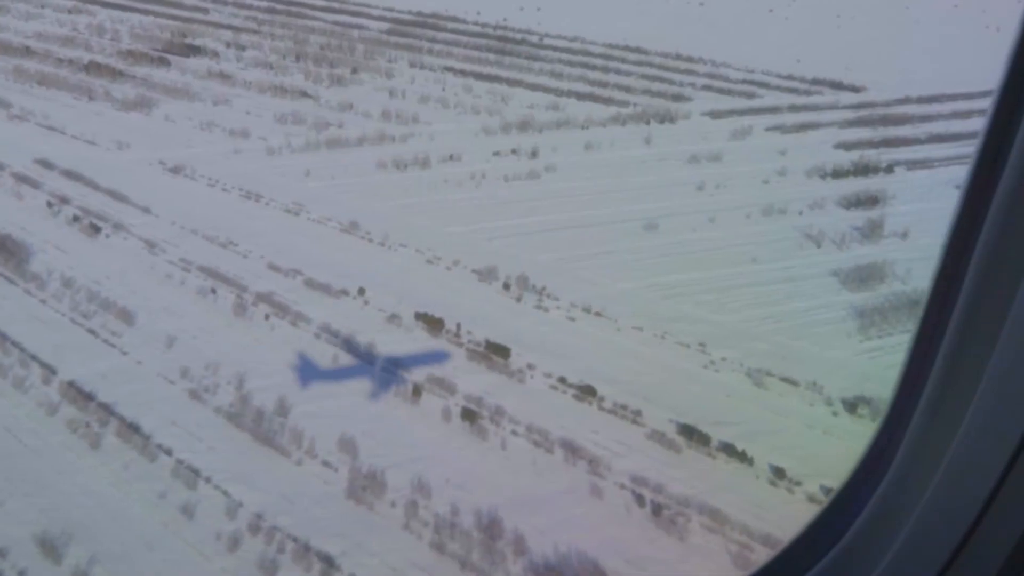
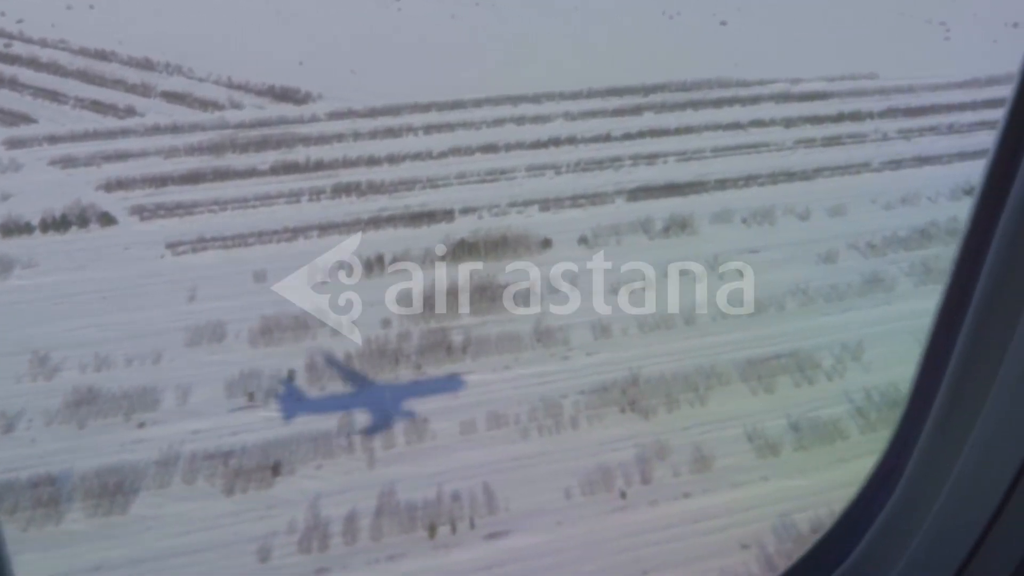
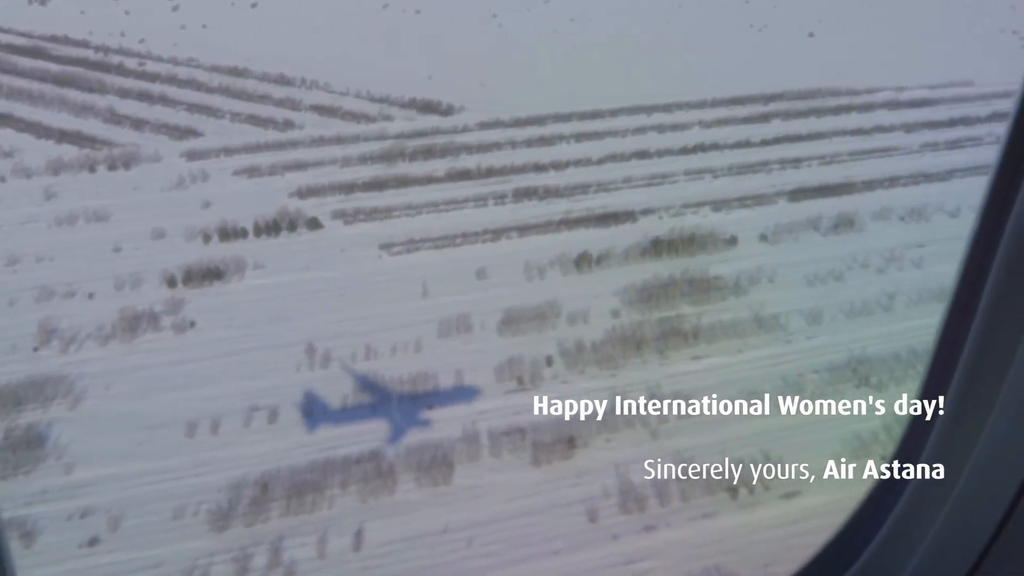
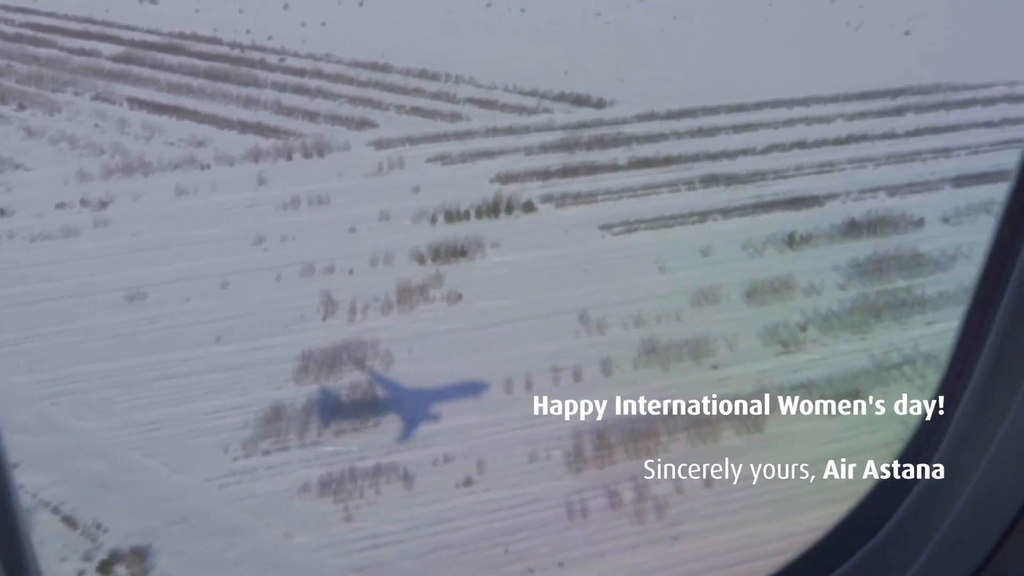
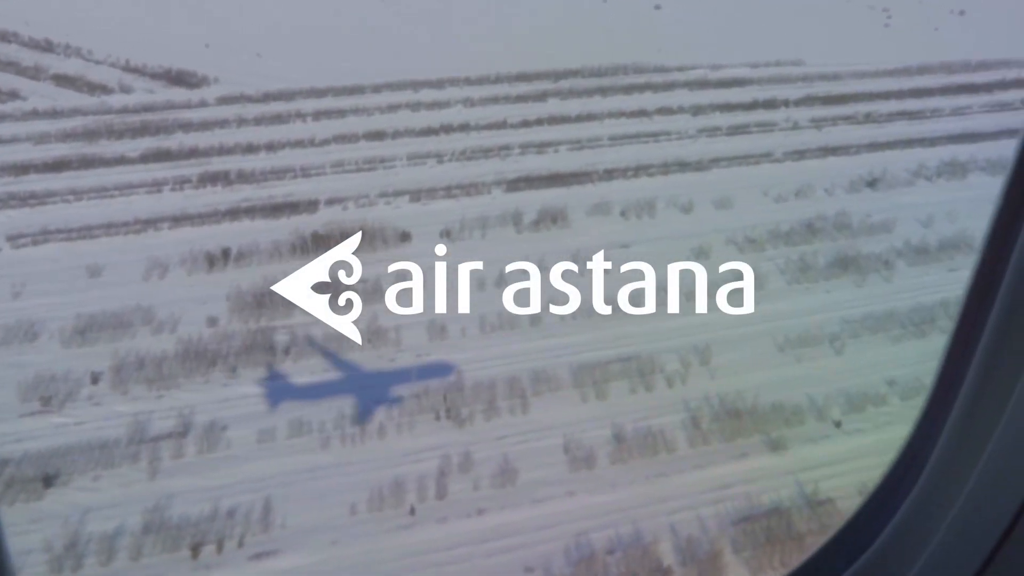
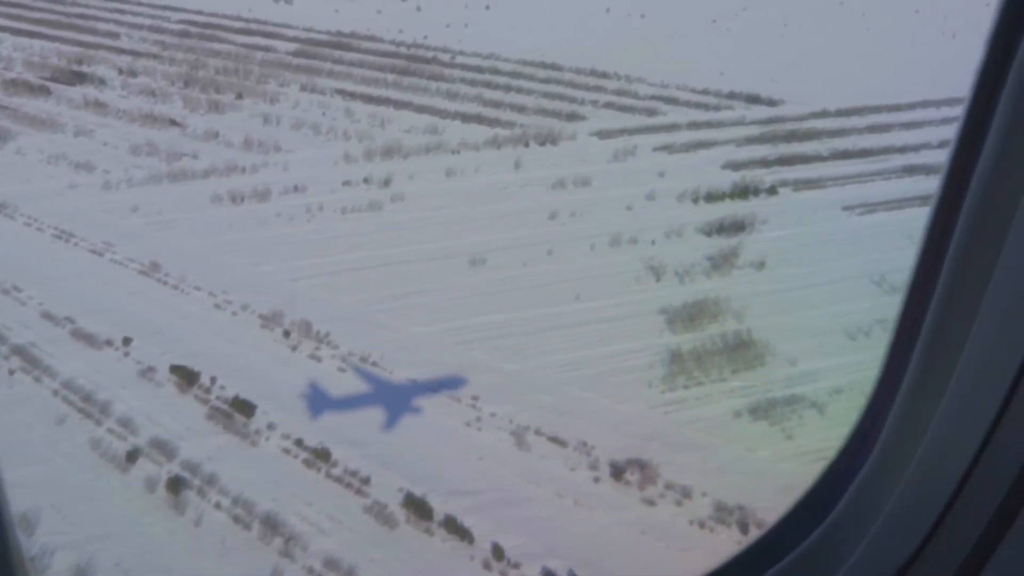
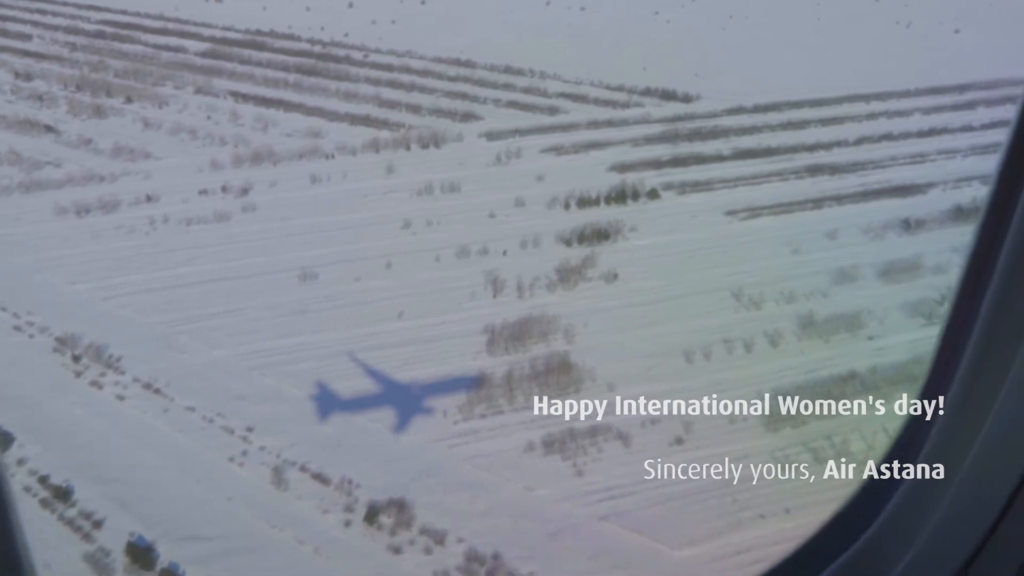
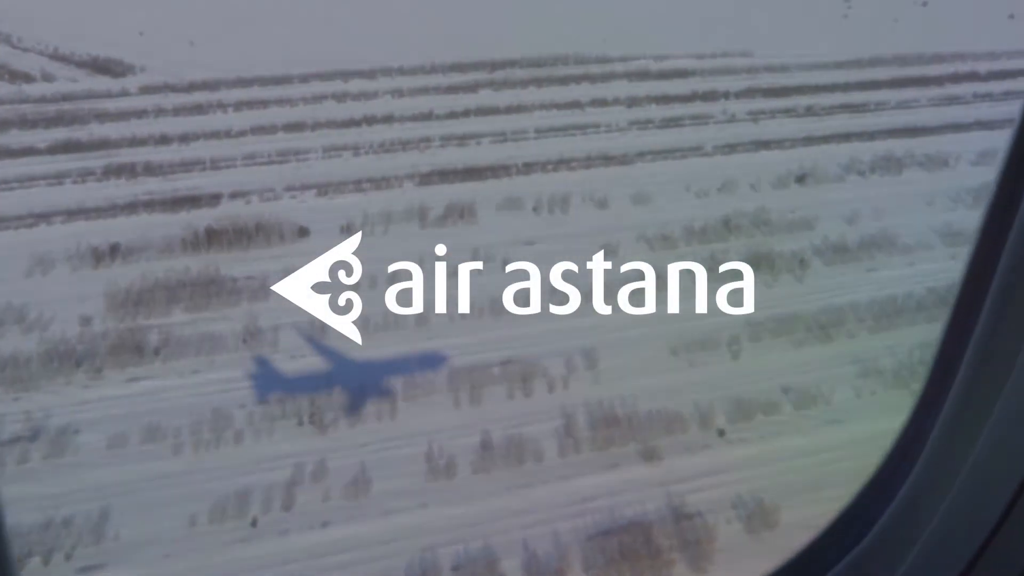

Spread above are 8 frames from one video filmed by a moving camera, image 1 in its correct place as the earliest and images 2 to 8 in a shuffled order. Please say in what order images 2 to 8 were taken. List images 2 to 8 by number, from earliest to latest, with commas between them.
6, 7, 4, 3, 2, 5, 8
